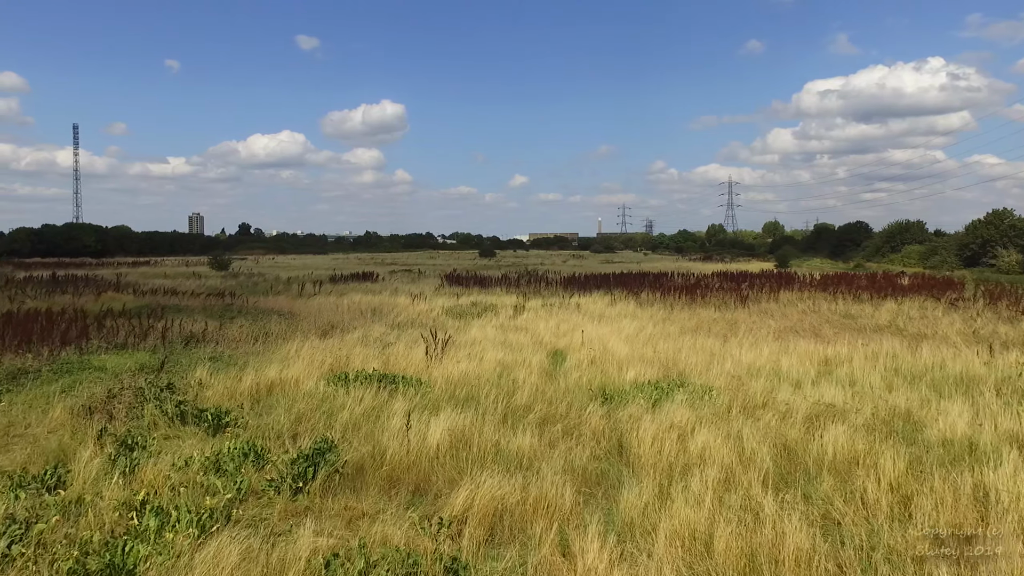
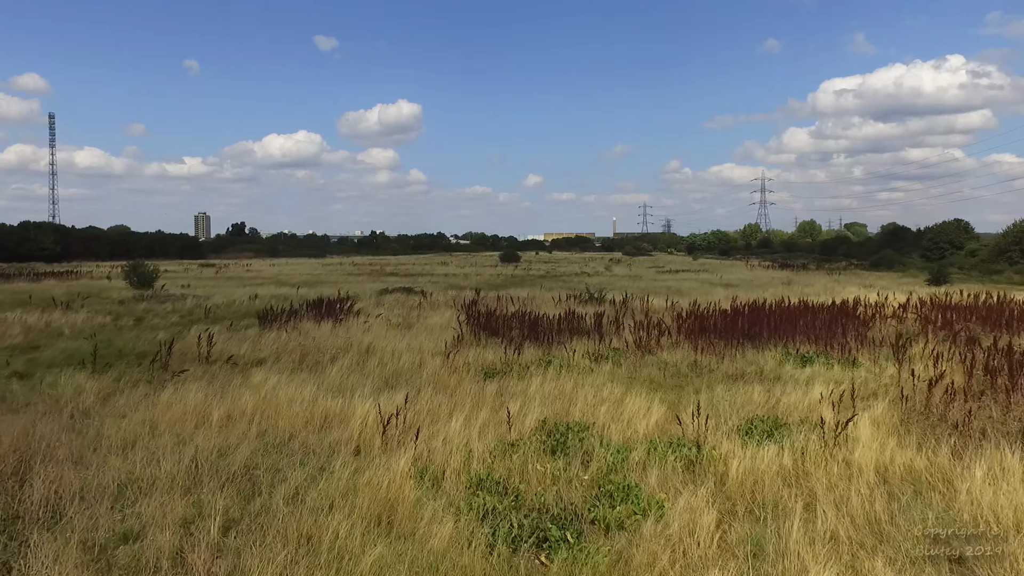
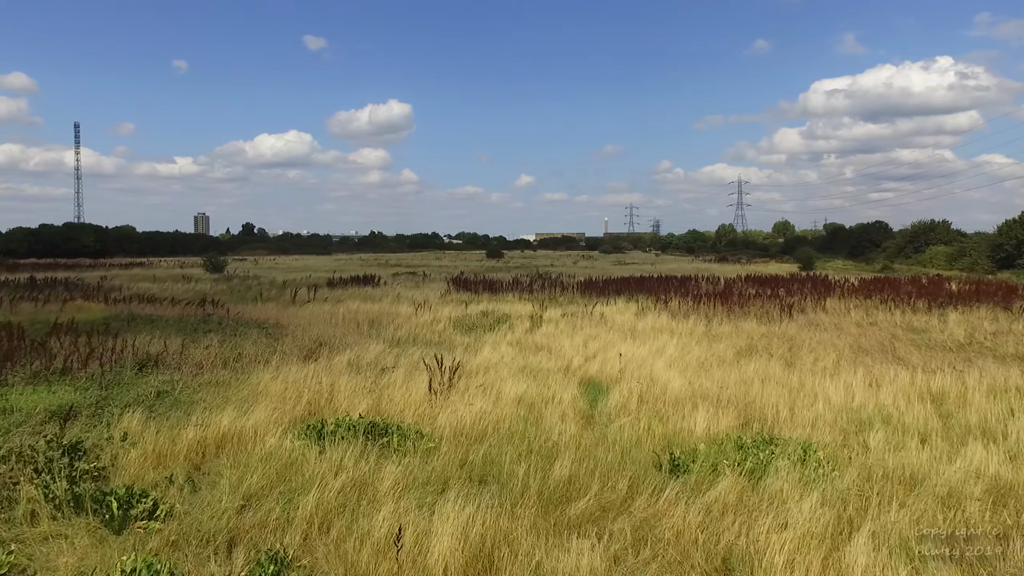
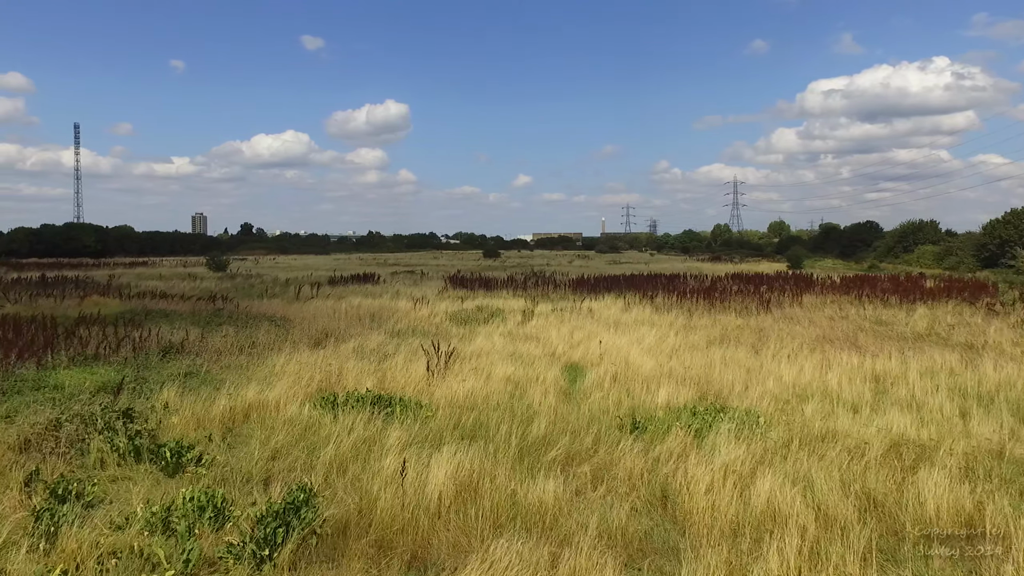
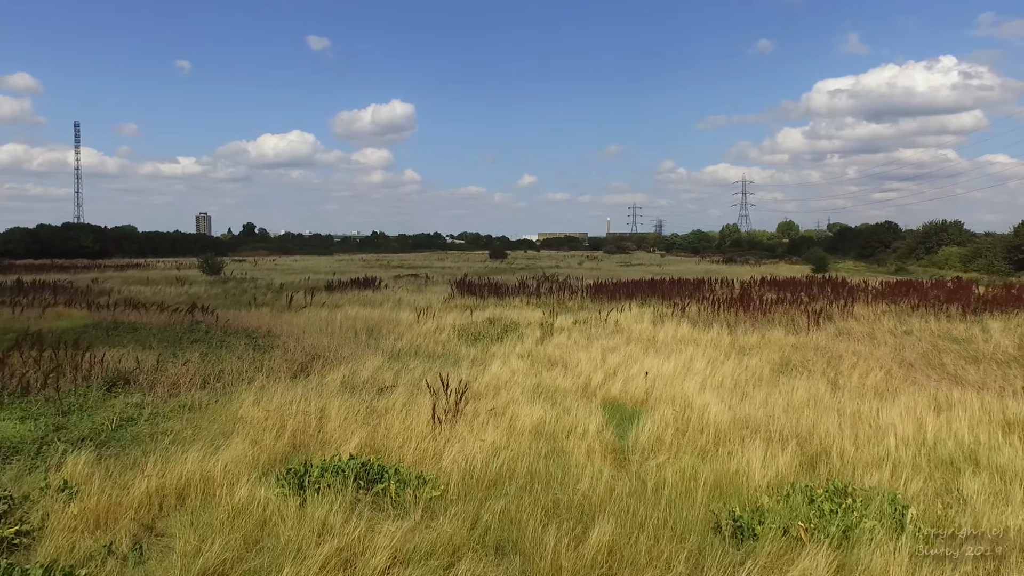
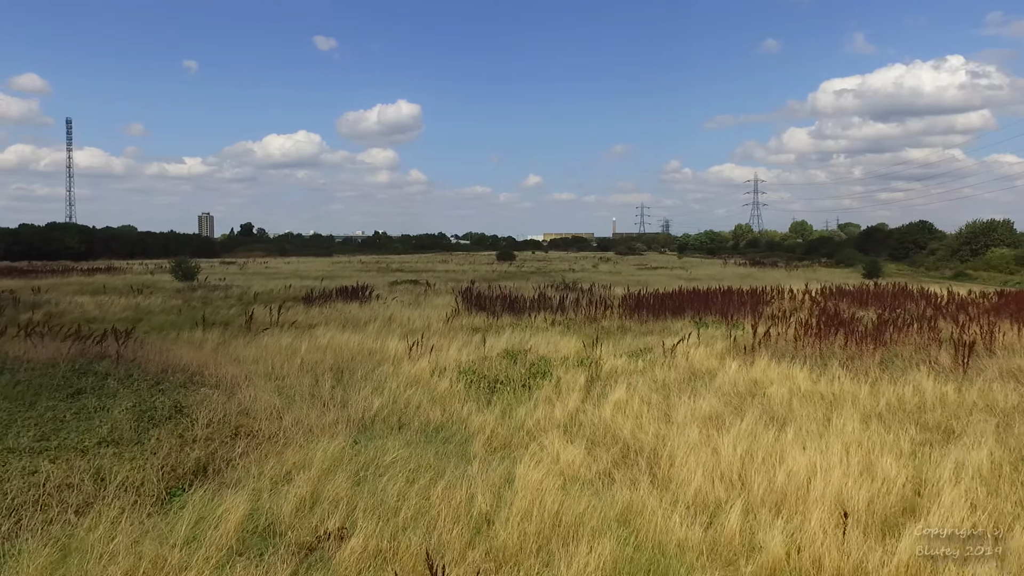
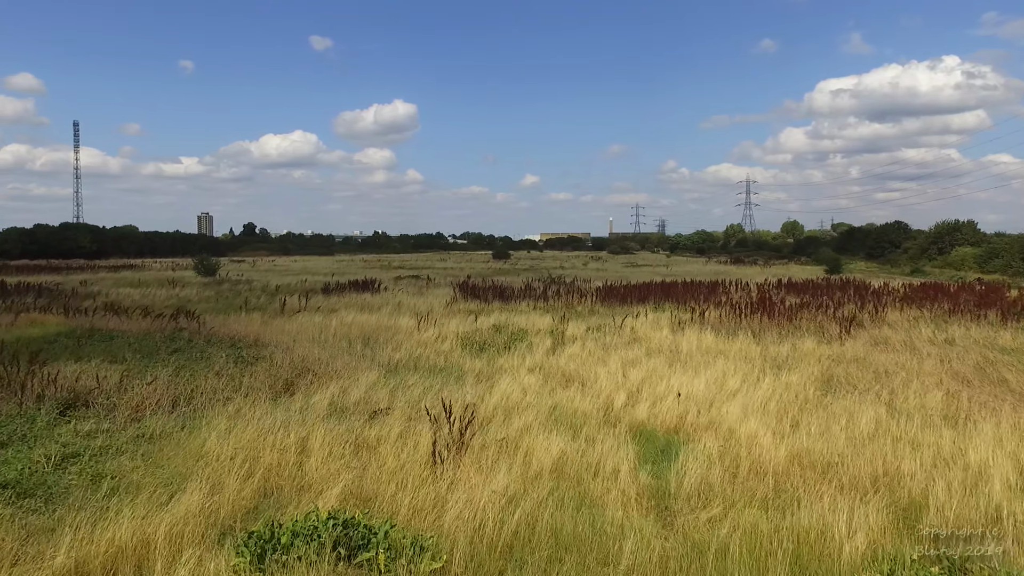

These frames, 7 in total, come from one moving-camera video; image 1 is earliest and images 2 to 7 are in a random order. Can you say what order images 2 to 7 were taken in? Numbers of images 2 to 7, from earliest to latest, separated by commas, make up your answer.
4, 3, 5, 7, 6, 2
